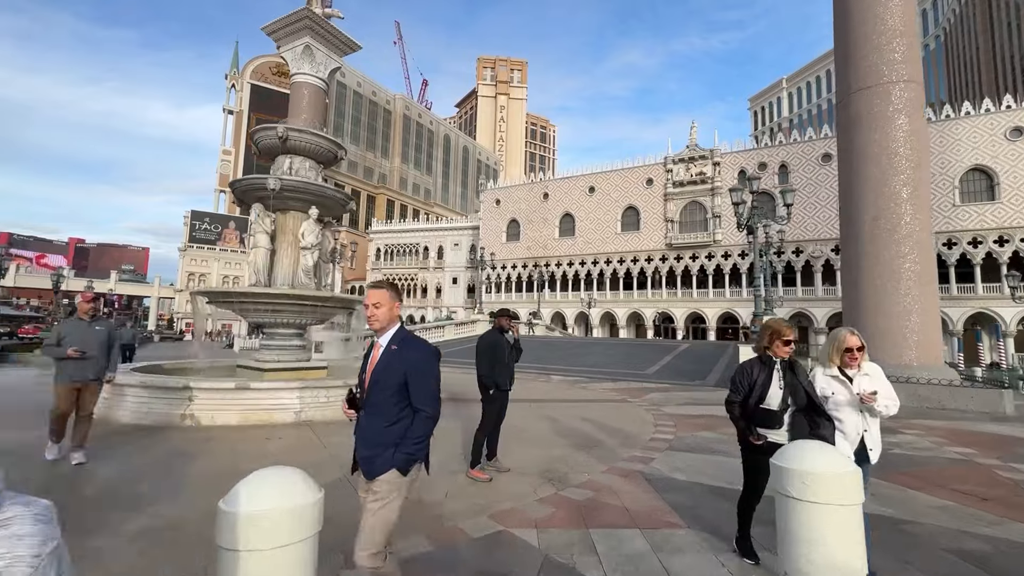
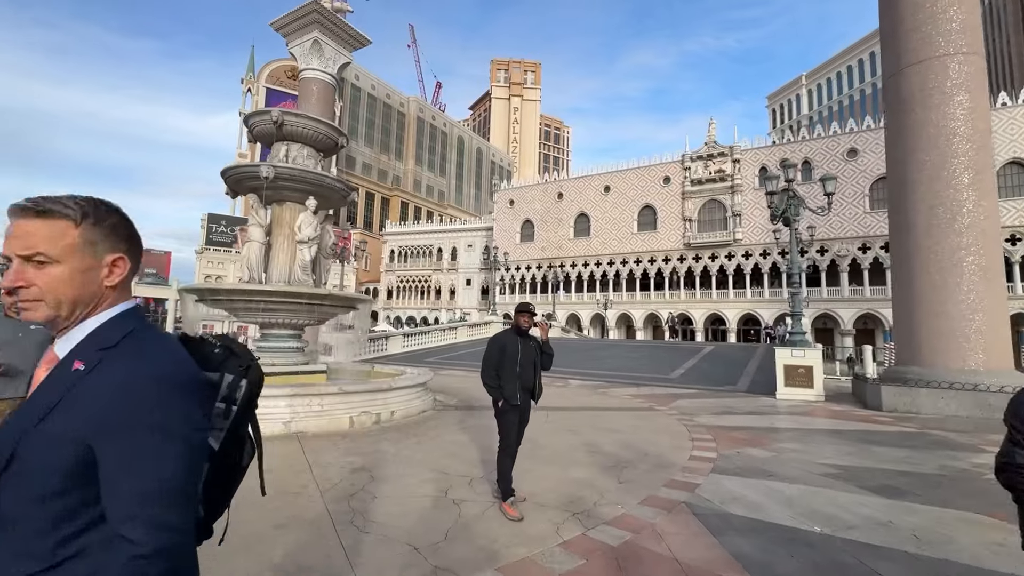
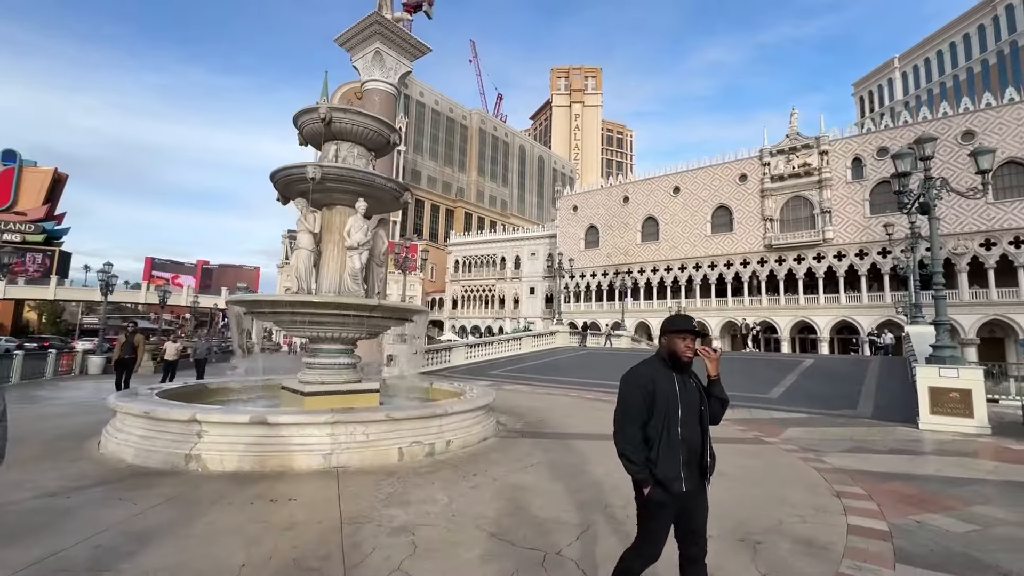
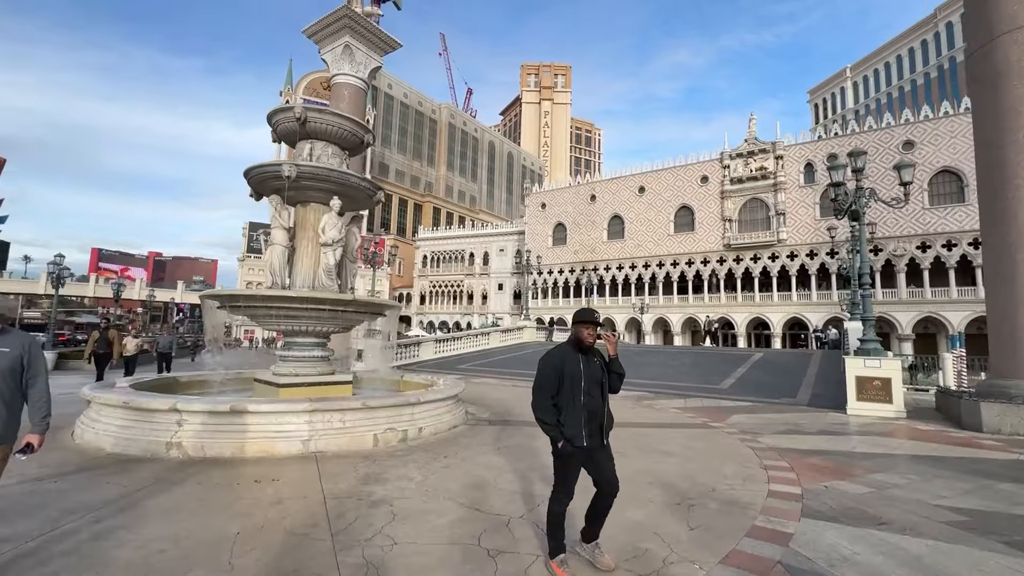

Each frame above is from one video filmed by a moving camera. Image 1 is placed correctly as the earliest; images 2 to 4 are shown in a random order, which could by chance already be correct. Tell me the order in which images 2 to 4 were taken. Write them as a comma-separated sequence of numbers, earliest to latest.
2, 4, 3
